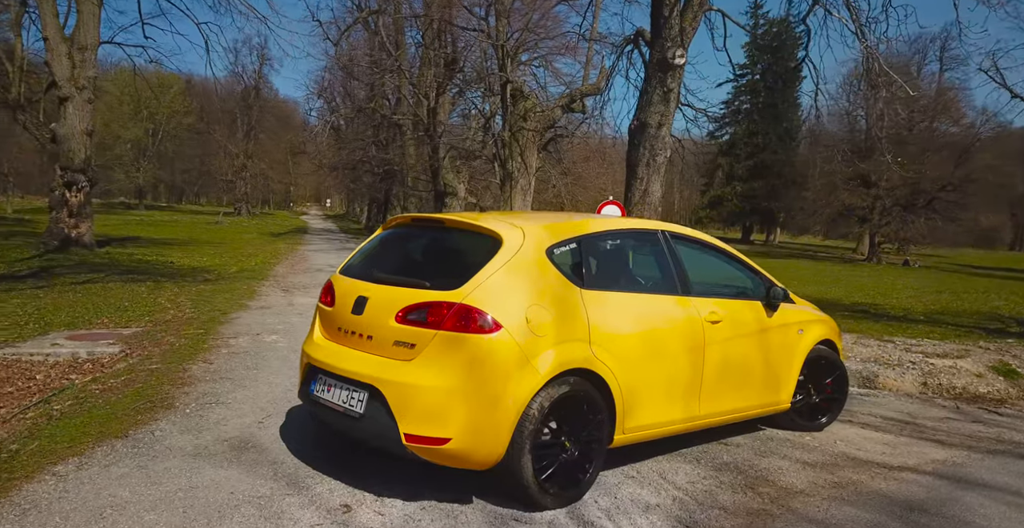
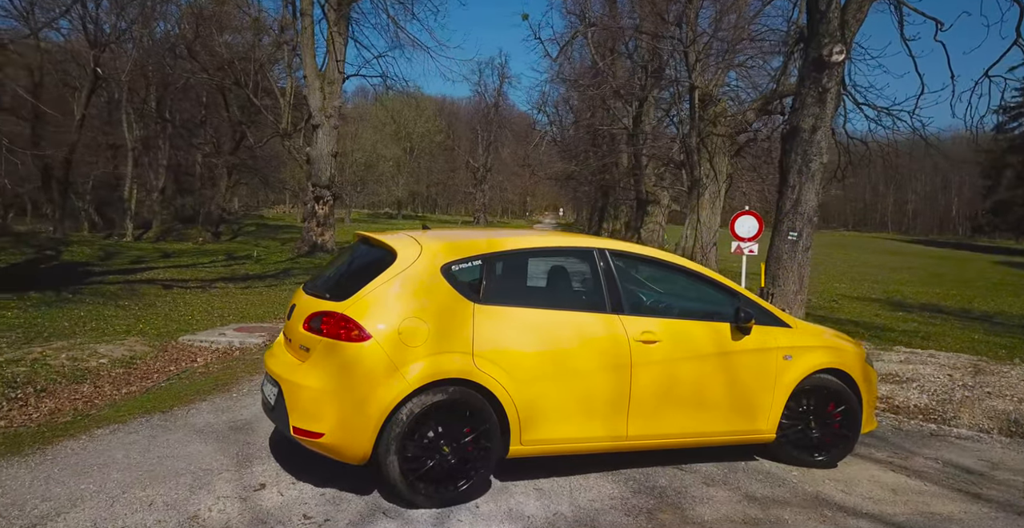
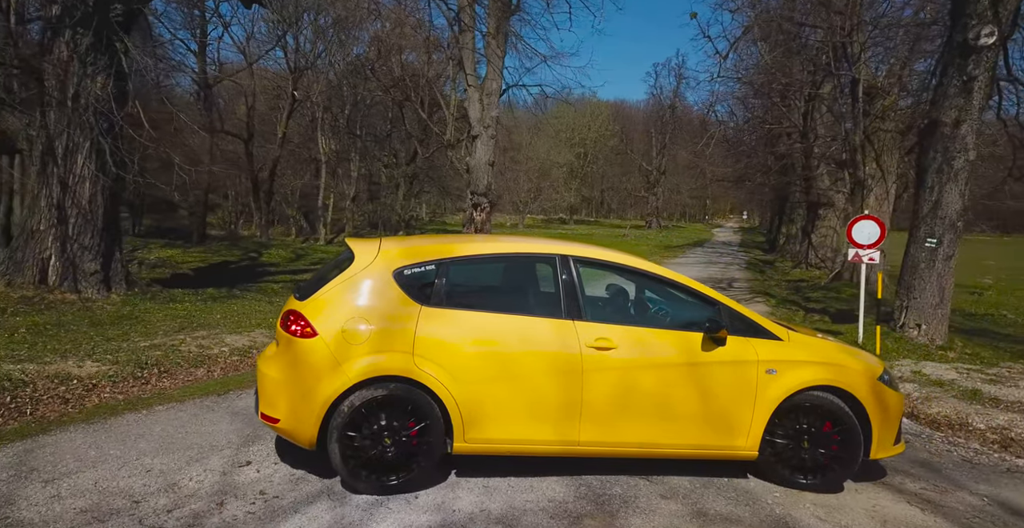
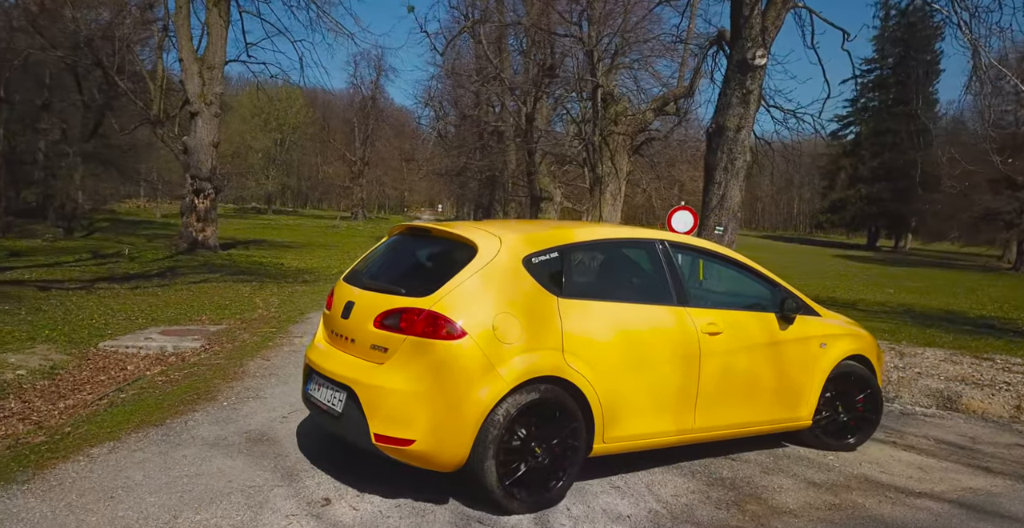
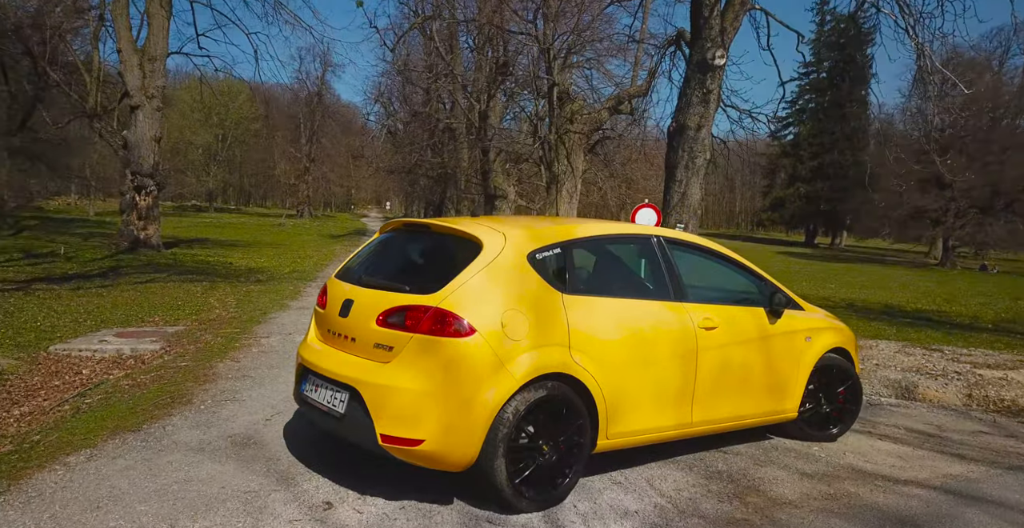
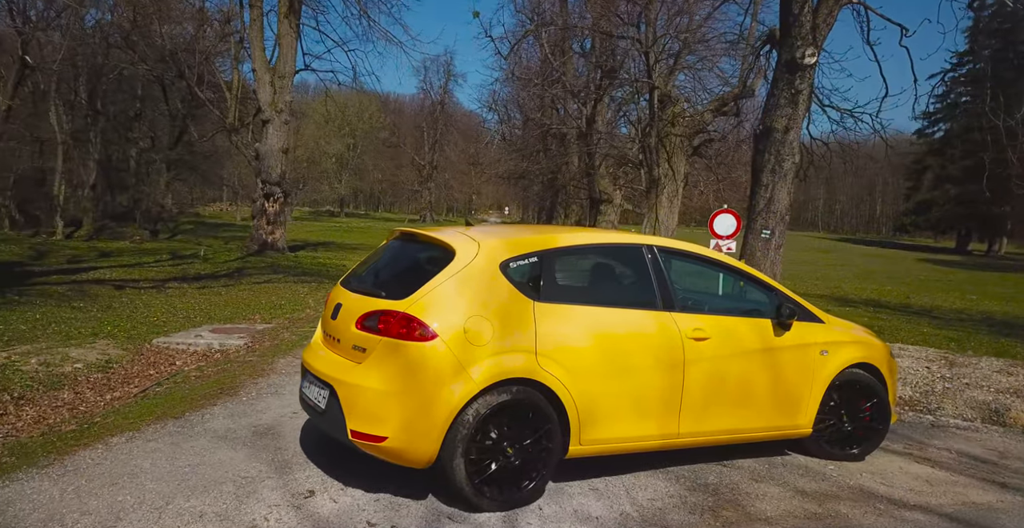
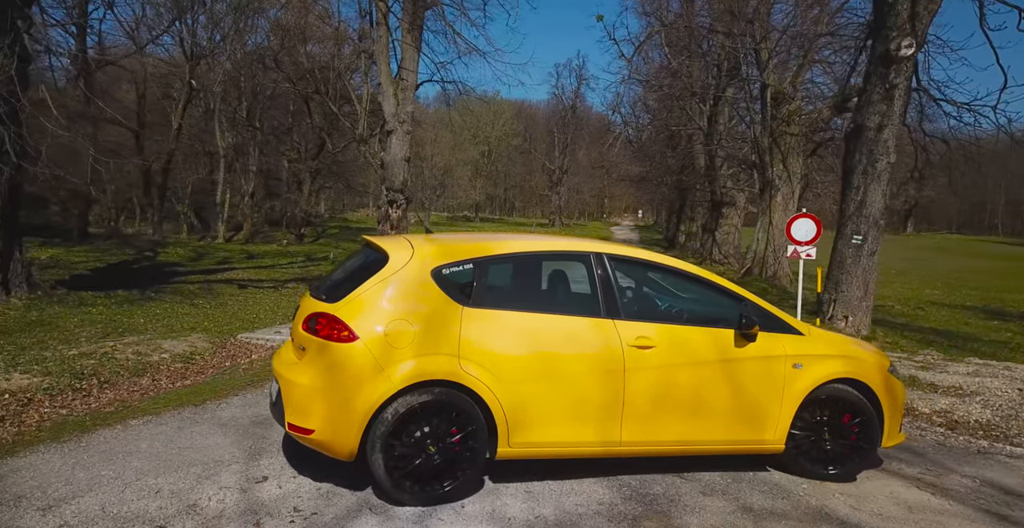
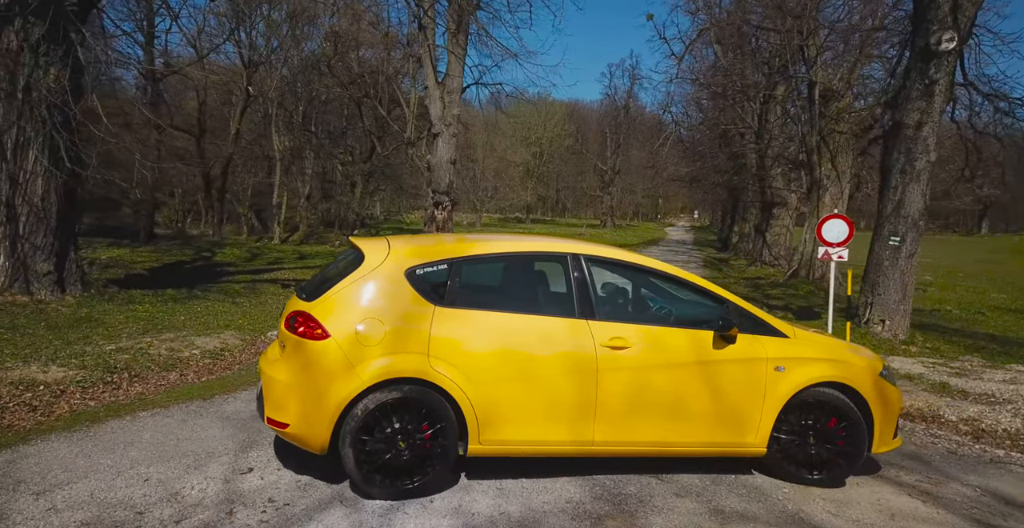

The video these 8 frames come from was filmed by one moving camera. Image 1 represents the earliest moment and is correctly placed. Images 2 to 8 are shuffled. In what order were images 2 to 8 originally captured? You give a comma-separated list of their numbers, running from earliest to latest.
5, 4, 6, 2, 7, 8, 3
